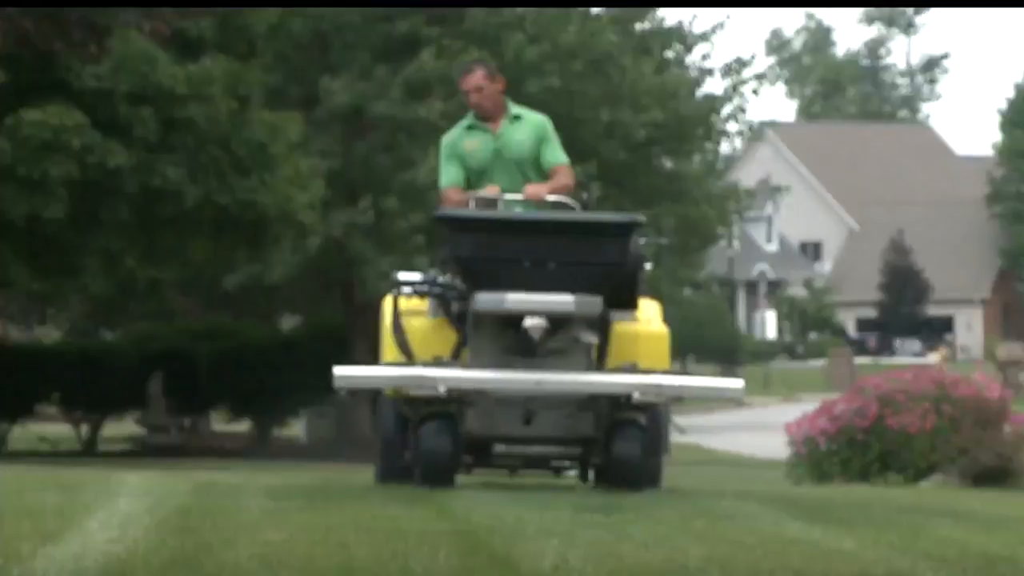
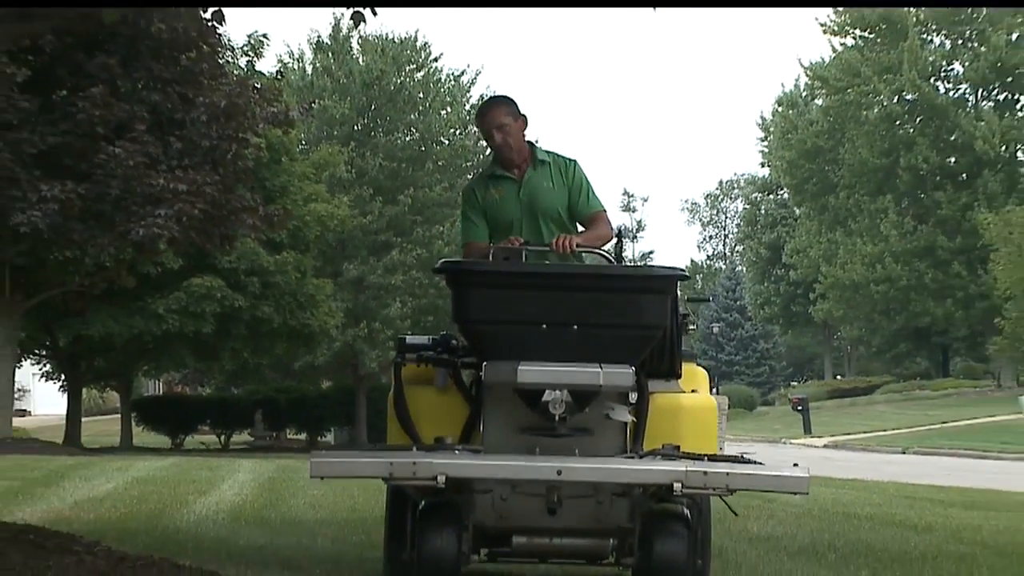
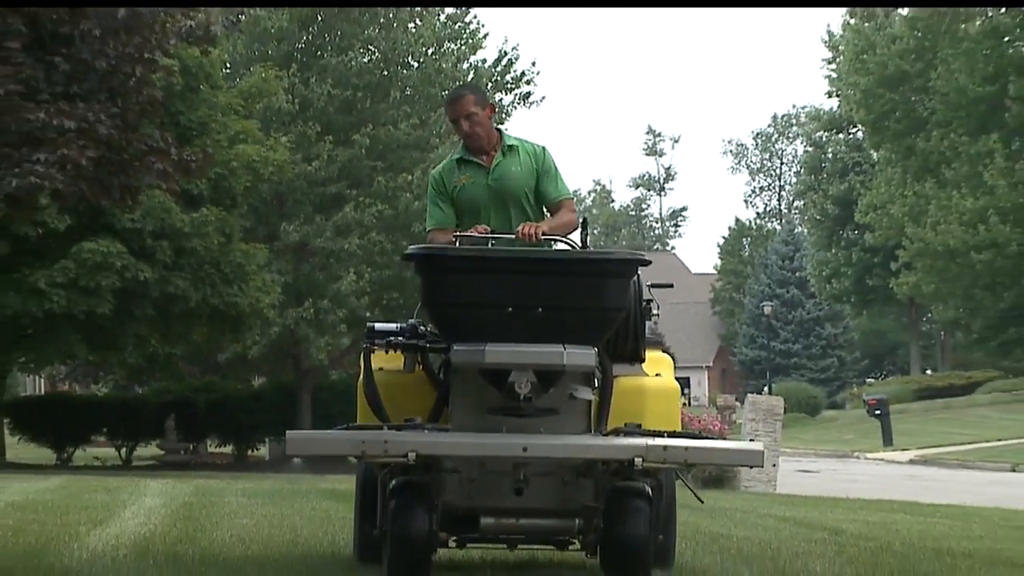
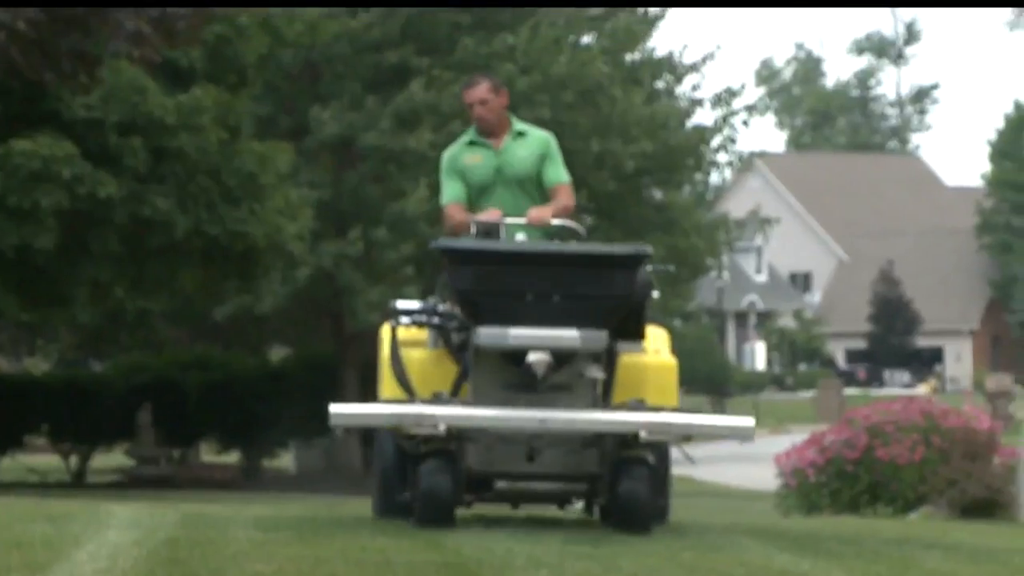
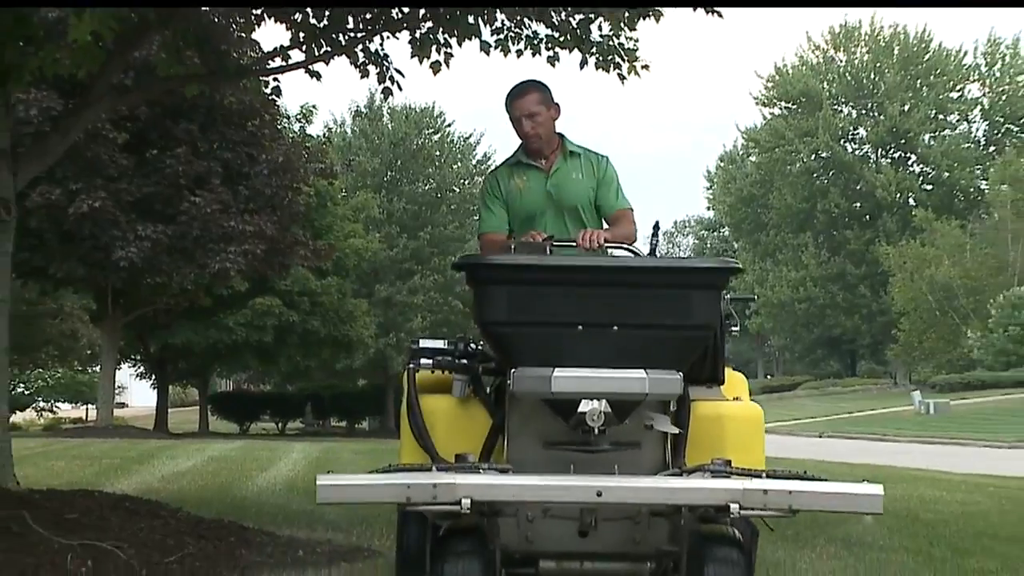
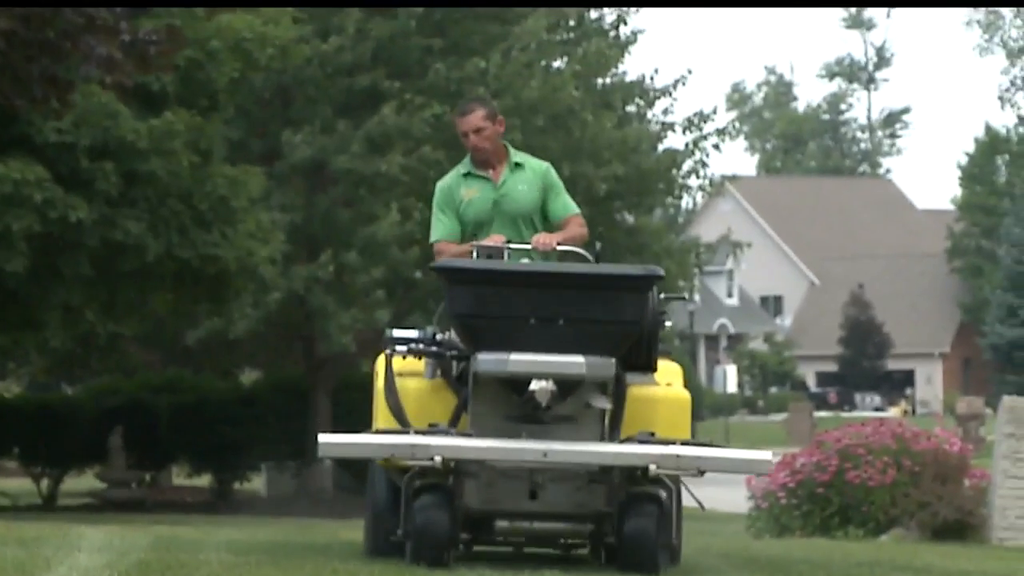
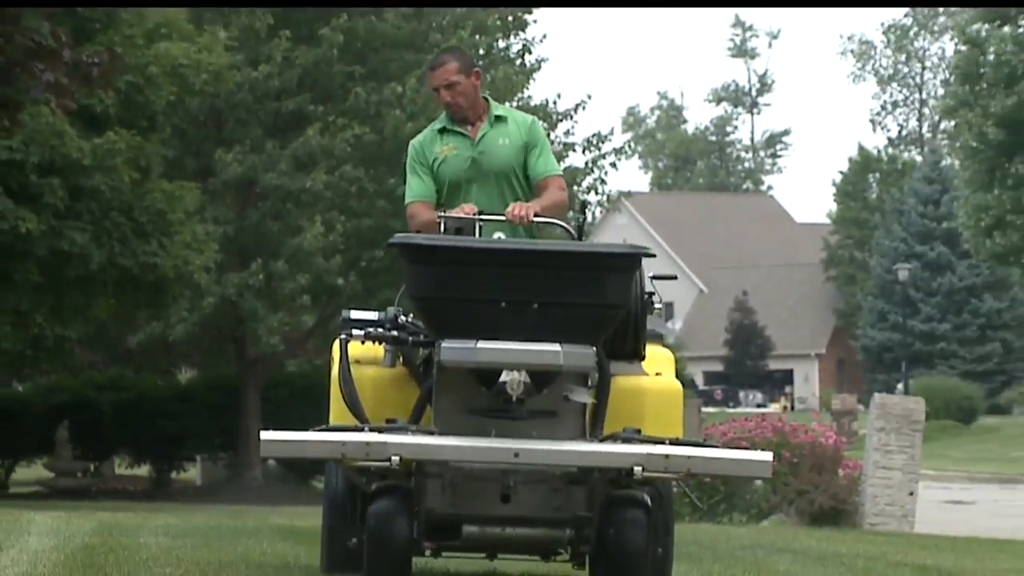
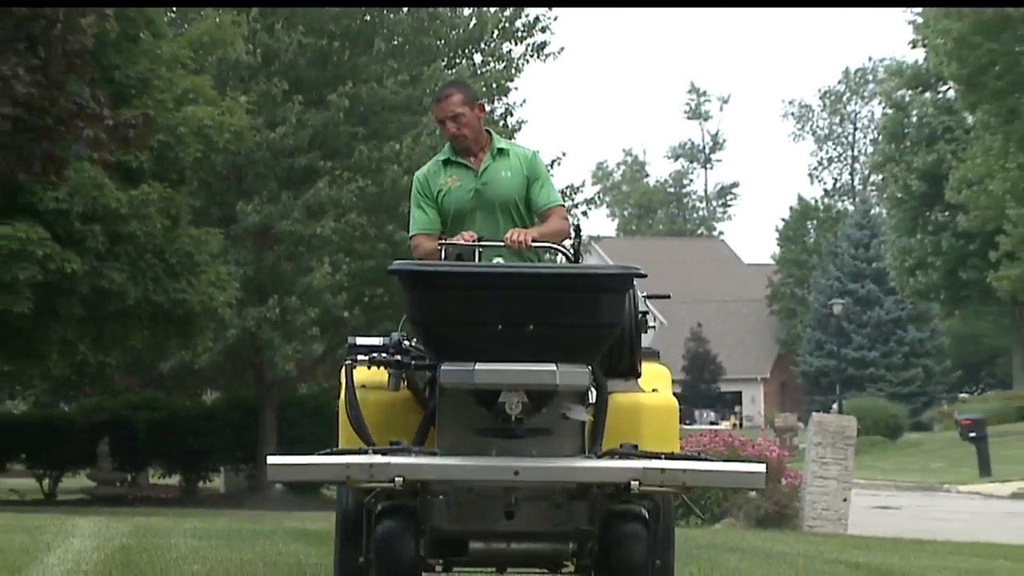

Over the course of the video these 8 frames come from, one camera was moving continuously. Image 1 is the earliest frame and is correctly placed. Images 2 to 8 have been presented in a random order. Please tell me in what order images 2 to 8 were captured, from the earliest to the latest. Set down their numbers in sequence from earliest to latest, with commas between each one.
4, 6, 7, 8, 3, 2, 5
